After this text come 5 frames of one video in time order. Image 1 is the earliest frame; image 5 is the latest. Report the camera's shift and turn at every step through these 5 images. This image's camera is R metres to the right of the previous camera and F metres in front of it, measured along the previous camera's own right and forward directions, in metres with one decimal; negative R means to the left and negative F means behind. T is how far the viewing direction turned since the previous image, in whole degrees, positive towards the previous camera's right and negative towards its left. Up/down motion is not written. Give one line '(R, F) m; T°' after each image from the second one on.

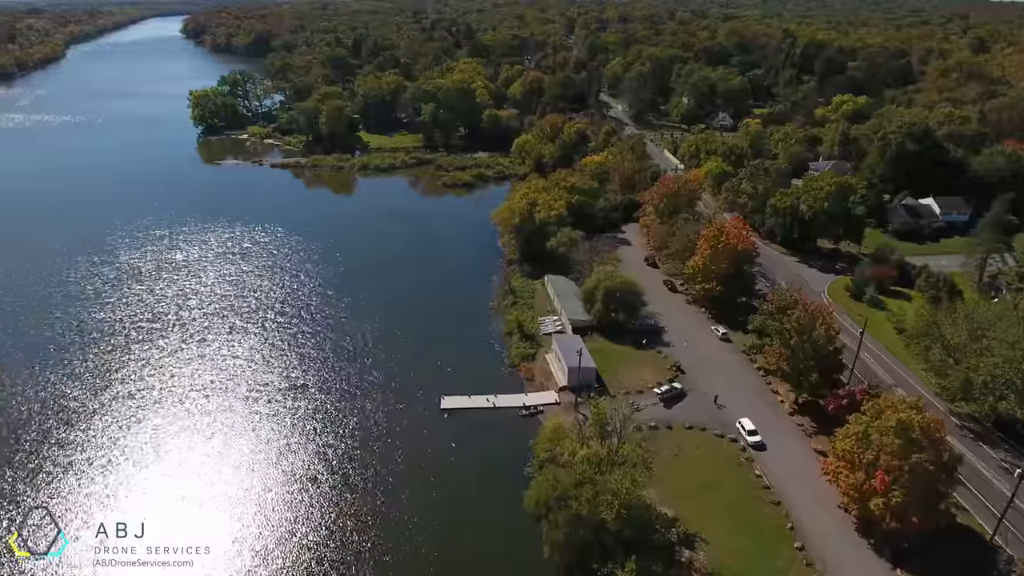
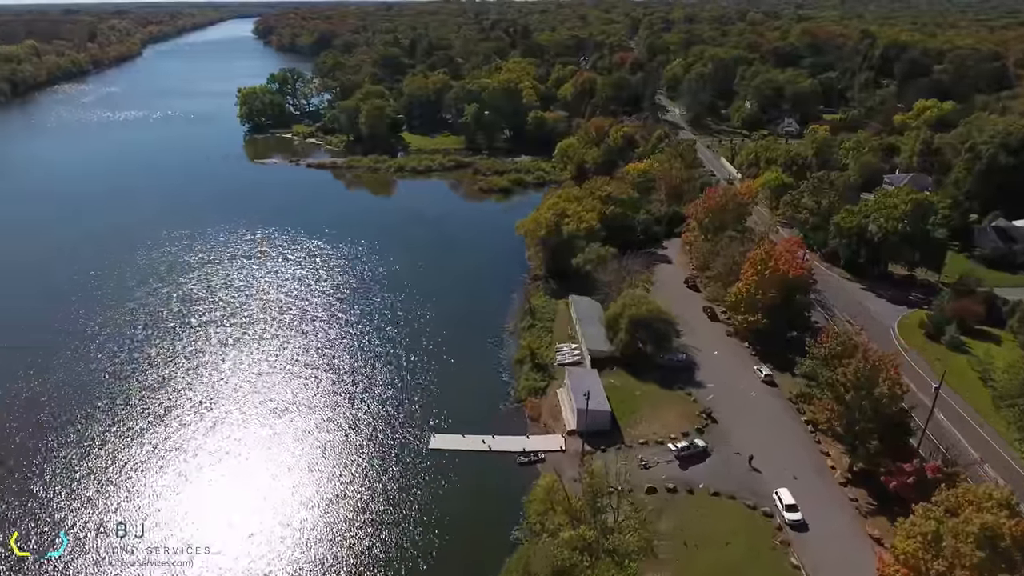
(+1.7, +3.2) m; -5°
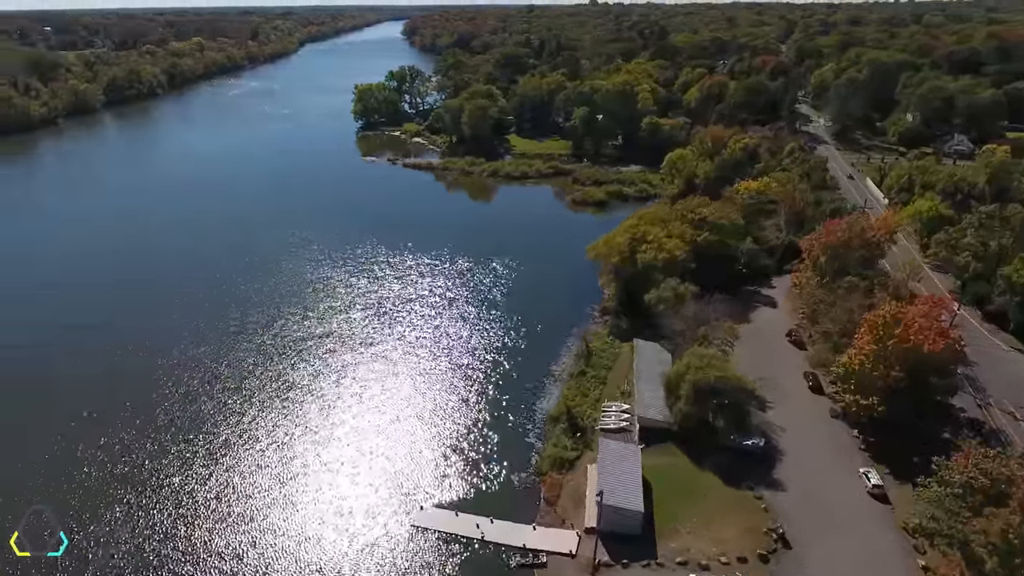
(+2.6, +4.6) m; -11°
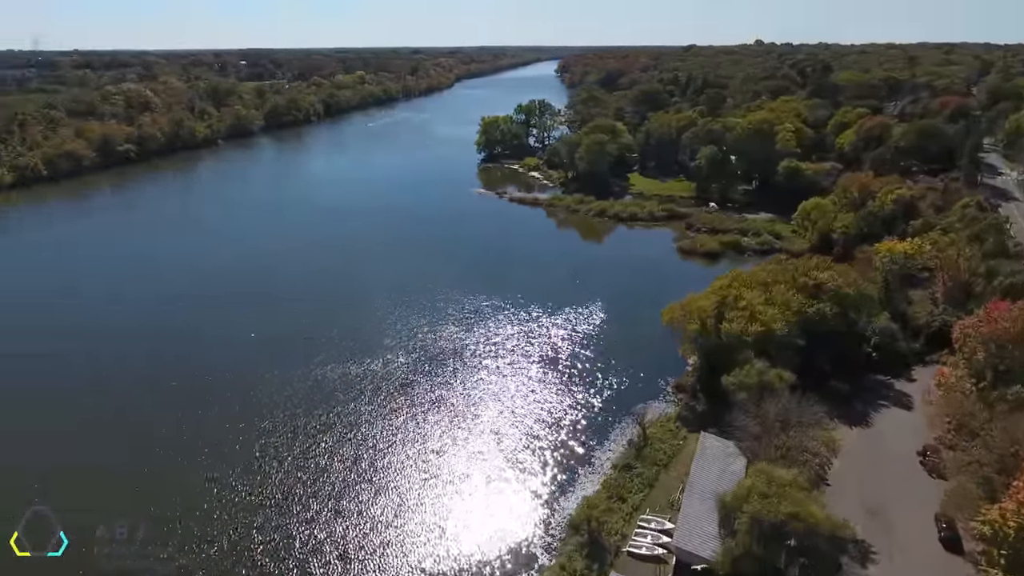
(+2.8, +4.2) m; -12°
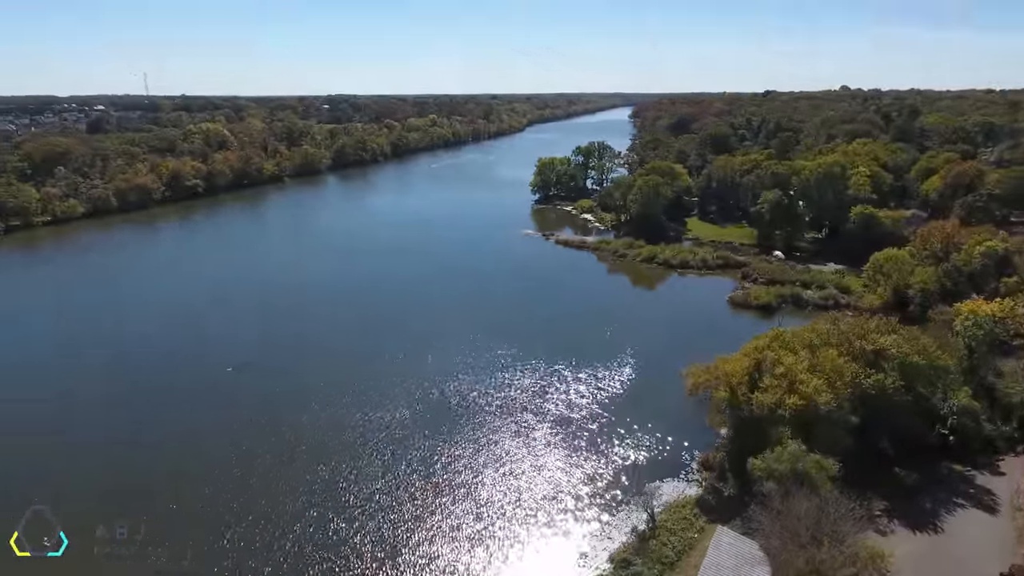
(+2.1, +2.6) m; -6°
